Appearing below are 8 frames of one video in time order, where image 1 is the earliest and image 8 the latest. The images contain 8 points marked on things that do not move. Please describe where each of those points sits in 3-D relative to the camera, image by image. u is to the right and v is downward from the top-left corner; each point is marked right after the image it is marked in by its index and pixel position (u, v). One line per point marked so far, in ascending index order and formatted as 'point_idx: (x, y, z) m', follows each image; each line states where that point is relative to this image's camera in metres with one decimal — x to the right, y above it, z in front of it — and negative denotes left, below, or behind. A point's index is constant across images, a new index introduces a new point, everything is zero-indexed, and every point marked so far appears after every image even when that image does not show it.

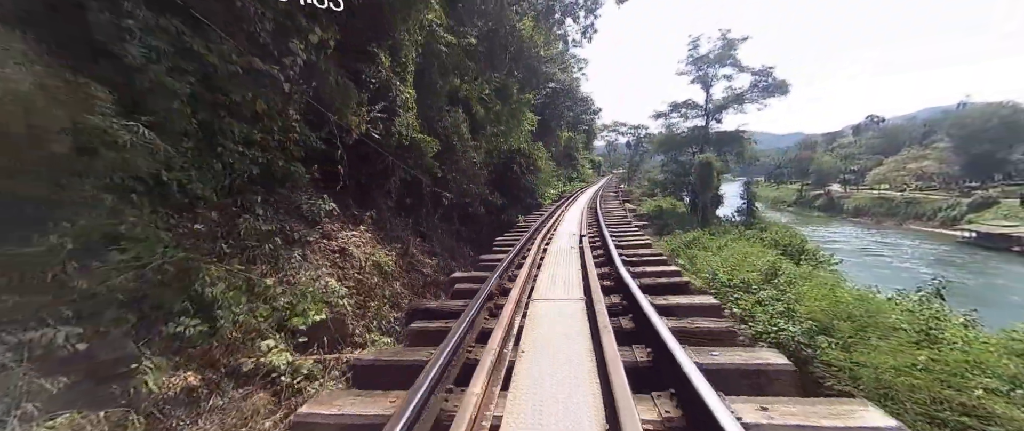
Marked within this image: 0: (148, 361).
0: (-2.0, -0.8, +2.0) m
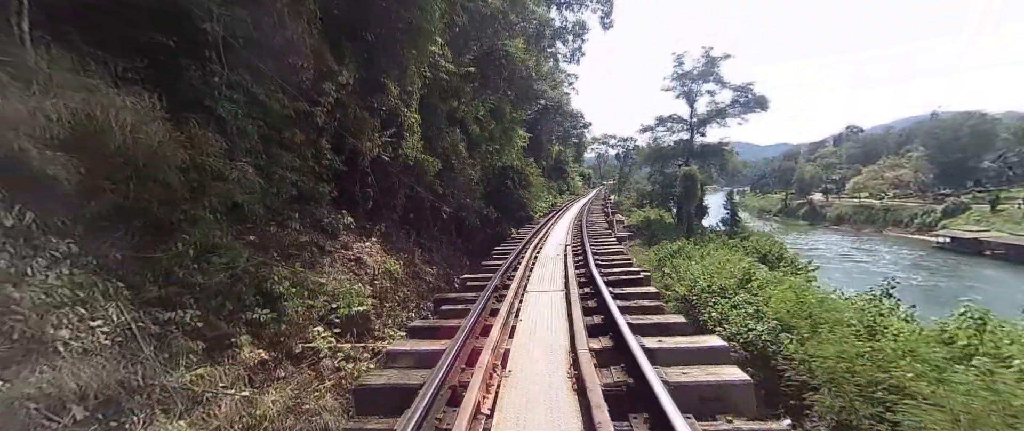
0: (-2.1, -0.9, +2.6) m
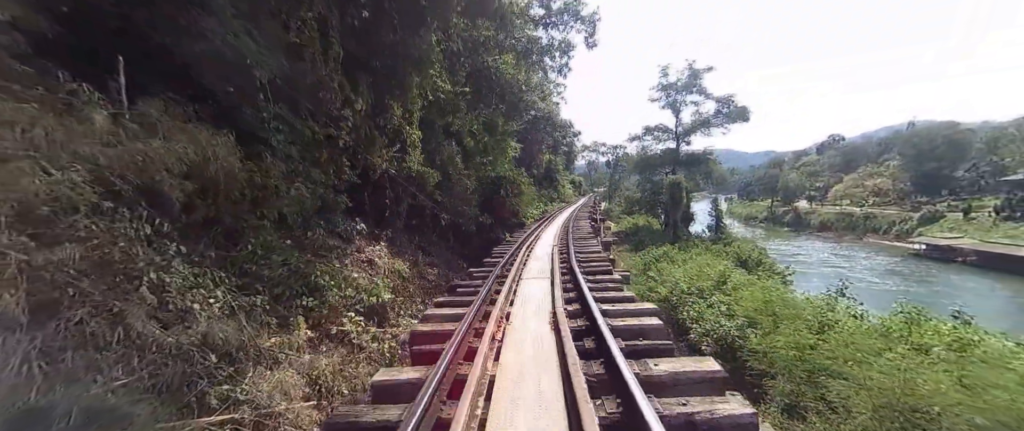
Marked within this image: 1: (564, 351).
0: (-2.1, -1.0, +3.4) m
1: (+0.5, -1.3, +3.1) m
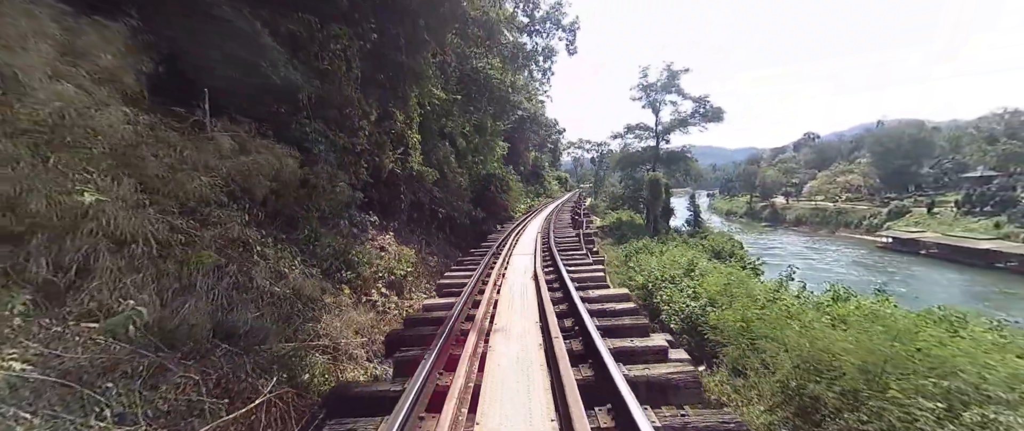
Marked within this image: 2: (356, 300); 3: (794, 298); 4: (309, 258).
0: (-2.2, -0.9, +4.4) m
1: (+0.4, -1.2, +4.2) m
2: (-2.1, -1.1, +4.4) m
3: (+8.2, -2.4, +9.8) m
4: (-2.5, -0.5, +4.2) m
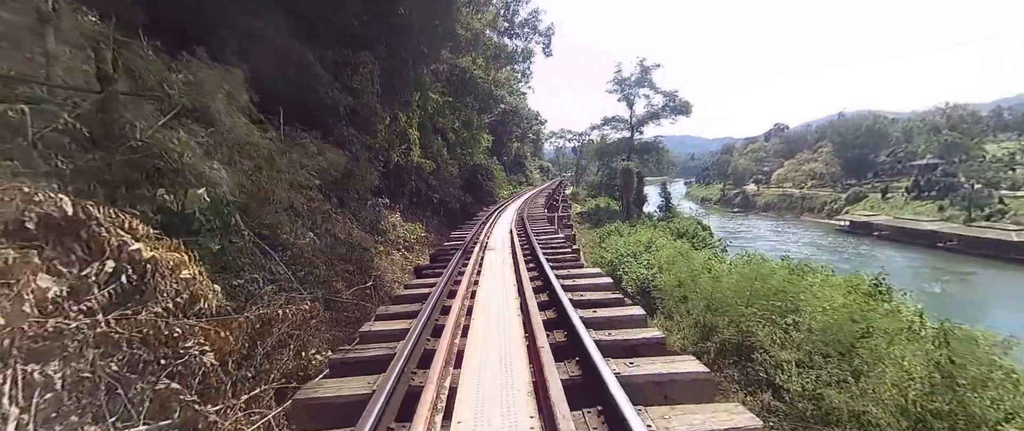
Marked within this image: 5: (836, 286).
0: (-2.5, -0.6, +6.3) m
1: (+0.1, -0.8, +6.3) m
2: (-2.4, -0.7, +6.4) m
3: (+7.7, -1.7, +12.2) m
4: (-2.8, -0.2, +6.1) m
5: (+7.3, -1.5, +7.5) m
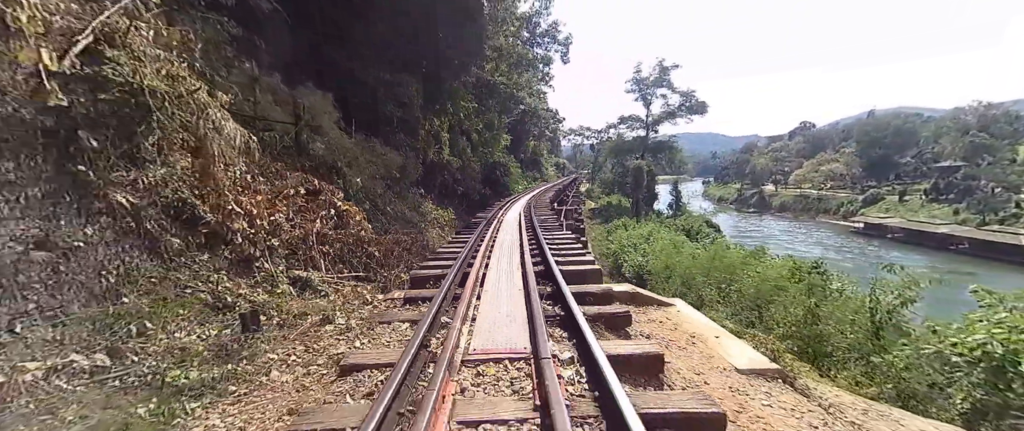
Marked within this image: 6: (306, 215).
0: (-2.3, -0.2, +8.5) m
1: (+0.3, -0.5, +8.3) m
2: (-2.2, -0.4, +8.6) m
3: (+8.1, -1.5, +14.0) m
4: (-2.6, +0.2, +8.3) m
5: (+7.5, -1.3, +9.3) m
6: (-2.3, 0.0, +3.8) m
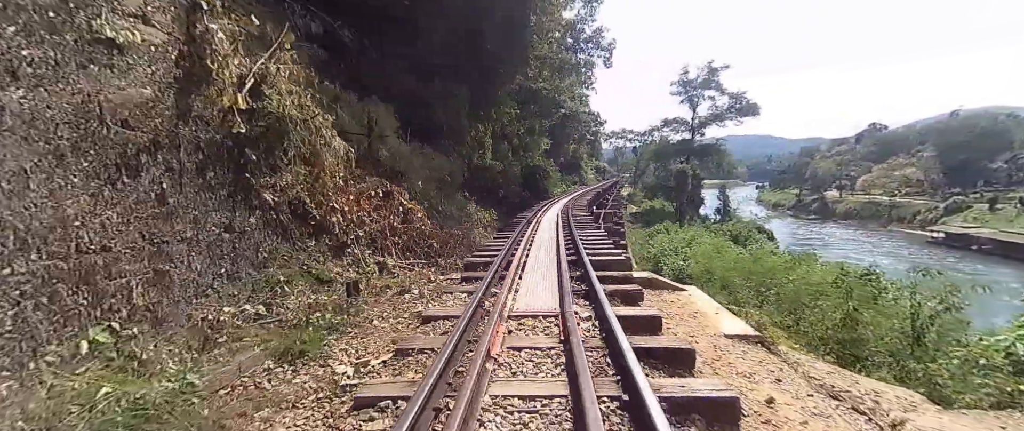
0: (-1.3, -0.2, +9.4) m
1: (+1.3, -0.6, +8.9) m
2: (-1.1, -0.4, +9.4) m
3: (+9.7, -1.7, +13.6) m
4: (-1.6, +0.2, +9.2) m
5: (+8.6, -1.4, +9.0) m
6: (-1.8, +0.1, +4.7) m
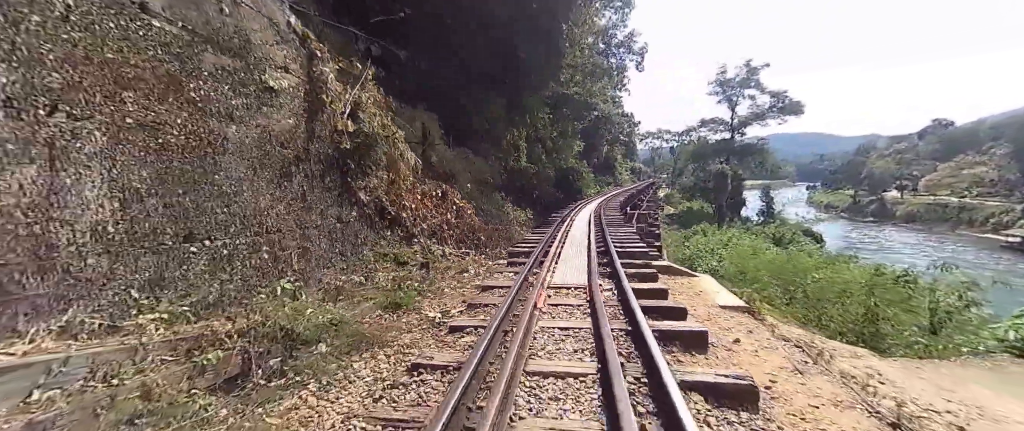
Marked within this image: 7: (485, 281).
0: (-0.3, -0.1, +10.2) m
1: (+2.2, -0.5, +9.5) m
2: (-0.1, -0.3, +10.2) m
3: (+11.0, -1.8, +13.4) m
4: (-0.6, +0.3, +10.1) m
5: (+9.5, -1.5, +8.9) m
6: (-1.2, +0.1, +5.7) m
7: (-0.3, -0.7, +3.7) m
